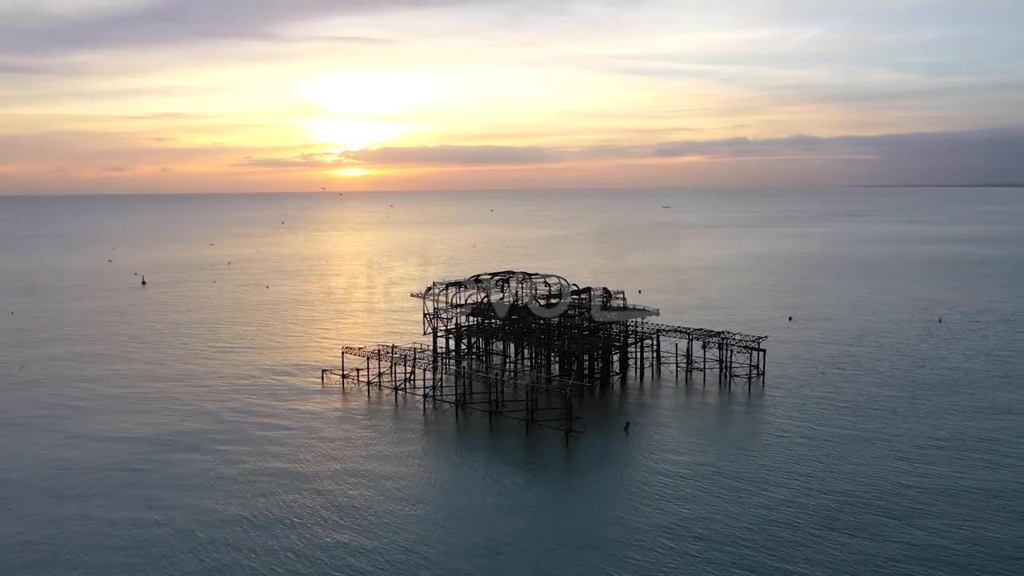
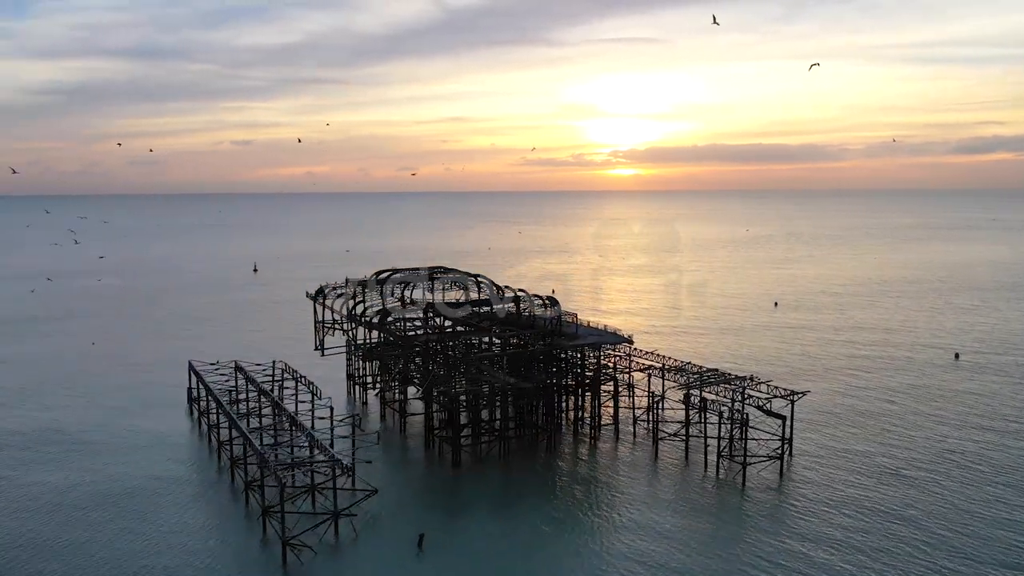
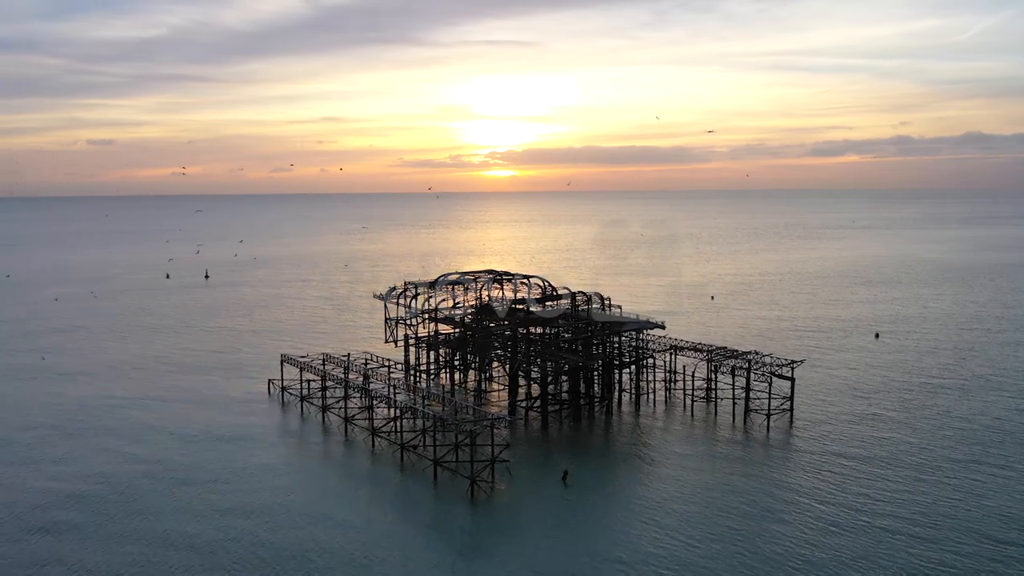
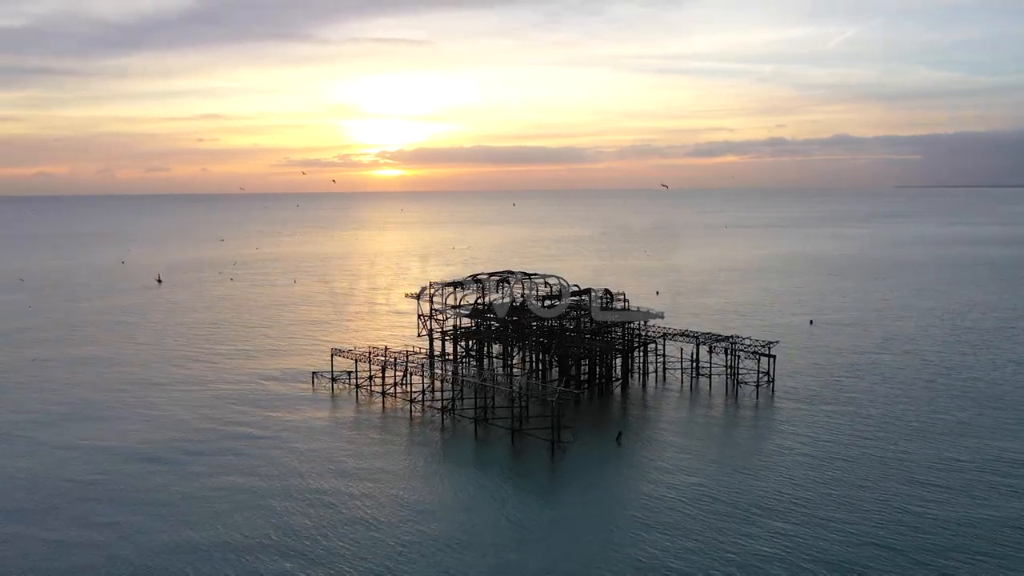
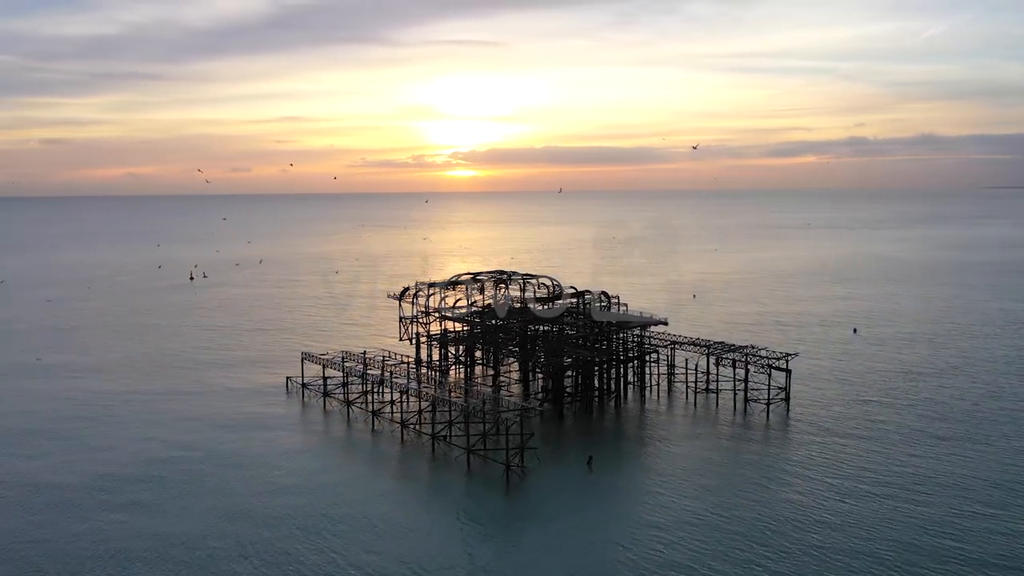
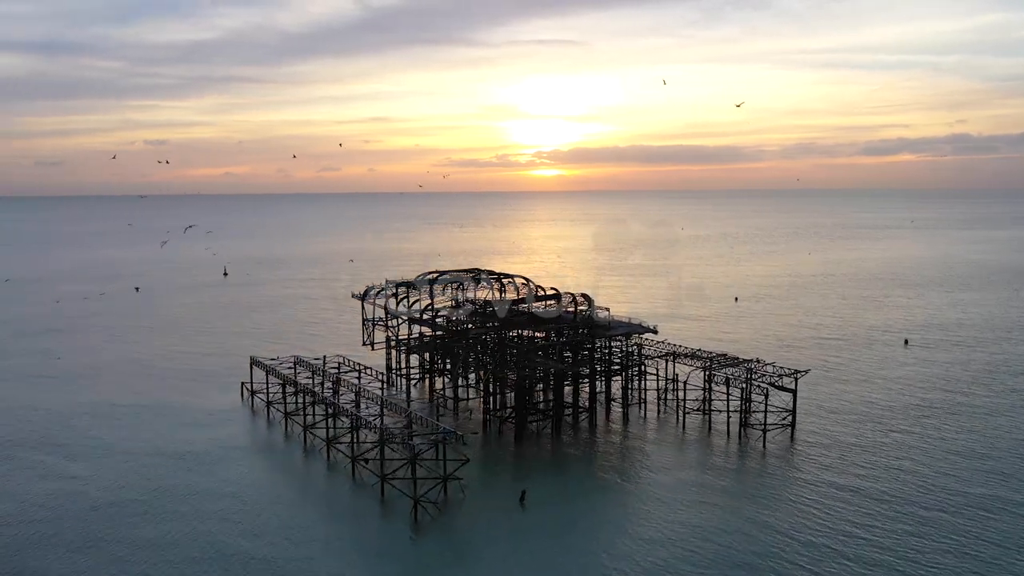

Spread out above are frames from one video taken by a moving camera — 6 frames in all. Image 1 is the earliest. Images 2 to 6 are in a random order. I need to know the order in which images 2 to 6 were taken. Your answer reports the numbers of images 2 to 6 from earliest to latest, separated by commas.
4, 5, 3, 6, 2
